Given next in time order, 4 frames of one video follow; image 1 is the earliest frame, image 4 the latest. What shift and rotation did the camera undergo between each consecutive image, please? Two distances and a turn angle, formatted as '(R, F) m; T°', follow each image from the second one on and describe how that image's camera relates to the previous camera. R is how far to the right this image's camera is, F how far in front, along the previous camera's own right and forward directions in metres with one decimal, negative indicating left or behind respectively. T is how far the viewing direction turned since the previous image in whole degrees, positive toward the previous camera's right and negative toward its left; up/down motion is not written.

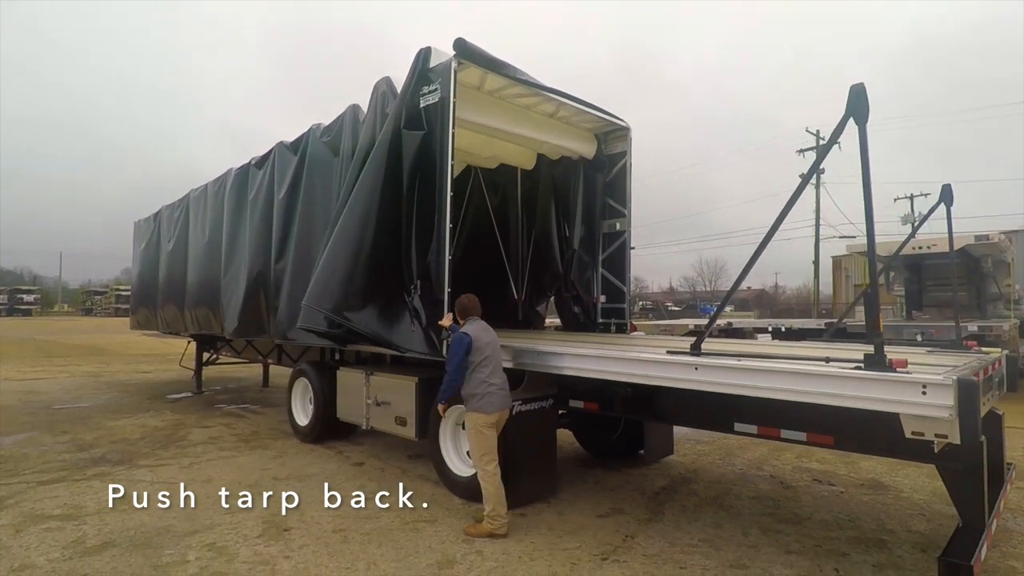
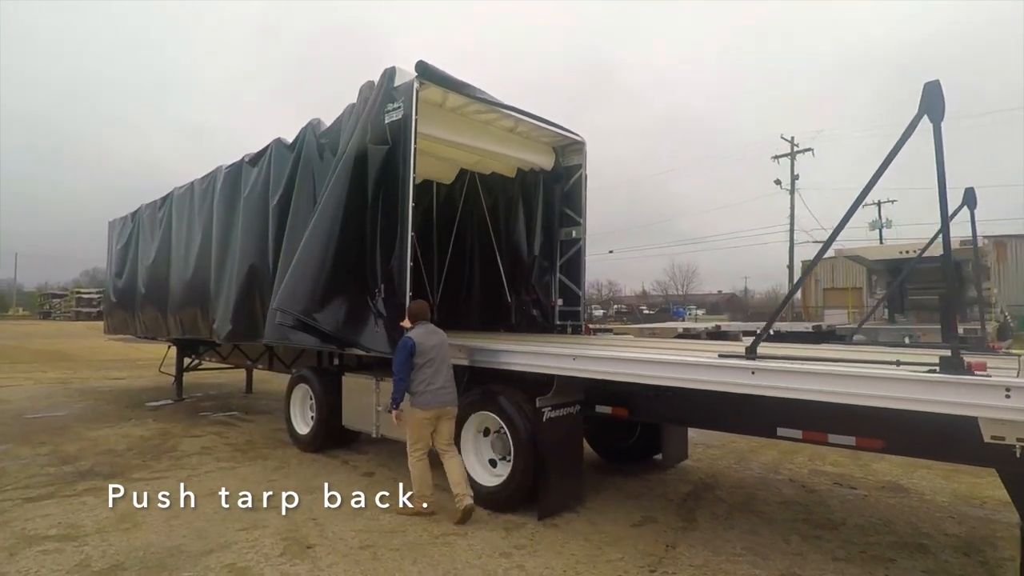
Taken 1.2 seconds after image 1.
(-0.4, +0.2) m; +3°
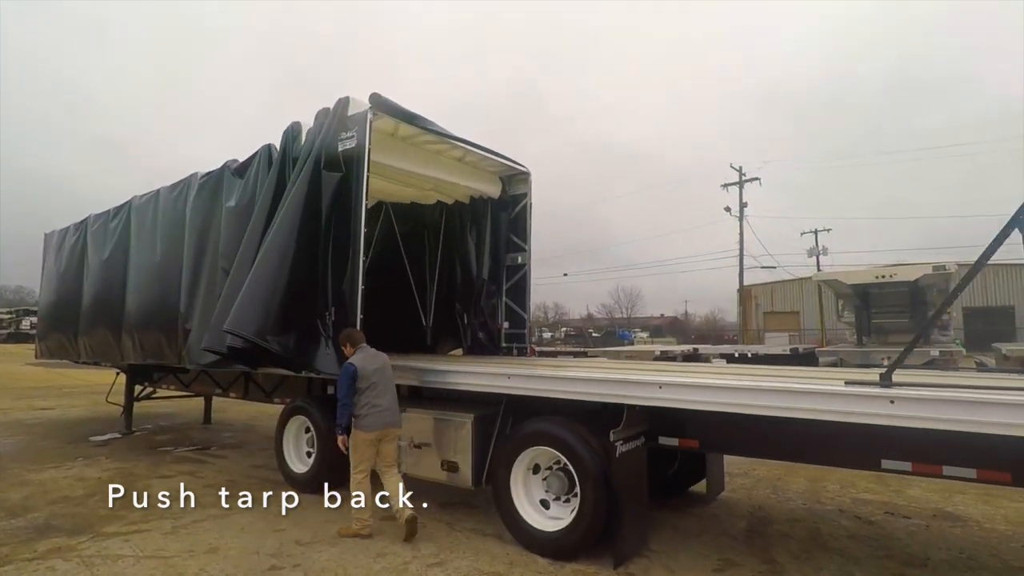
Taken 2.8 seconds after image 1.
(-0.8, +0.6) m; +6°
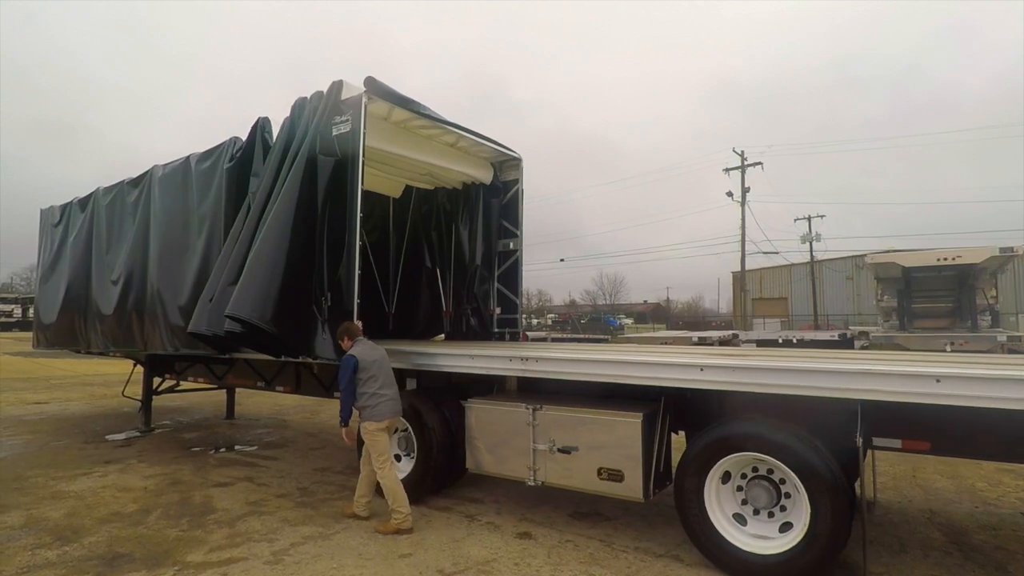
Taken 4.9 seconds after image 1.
(-1.3, +0.9) m; +3°
